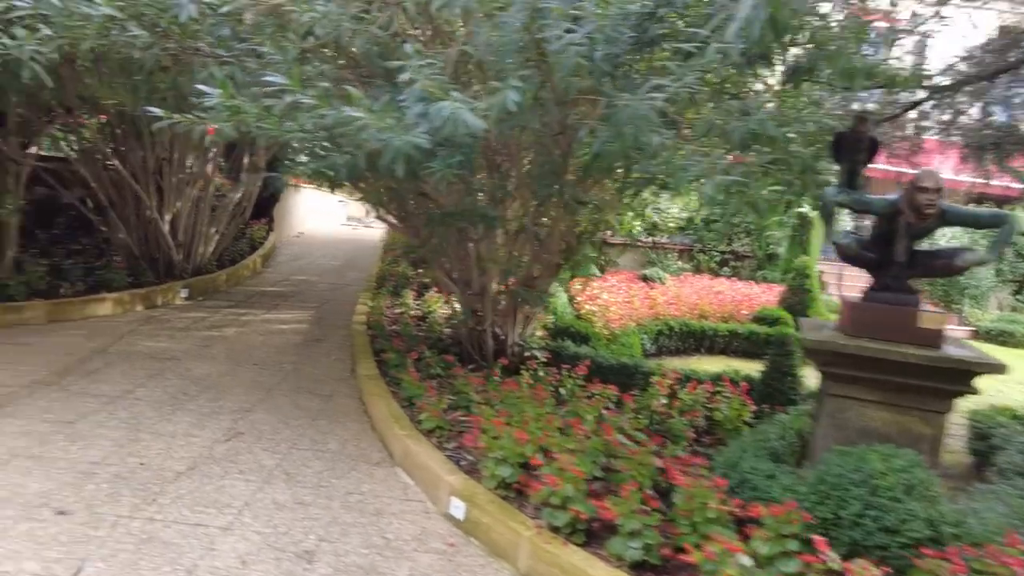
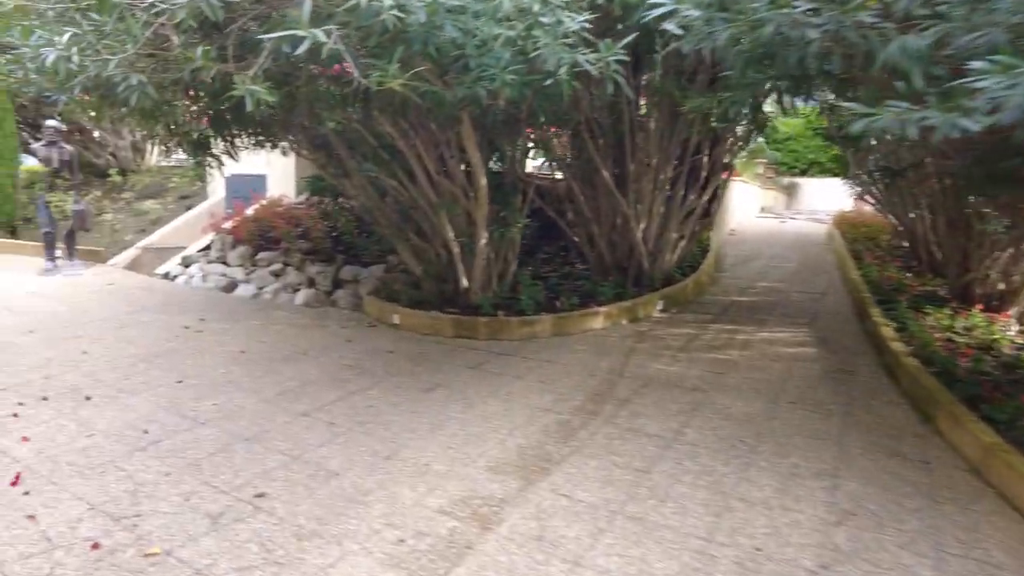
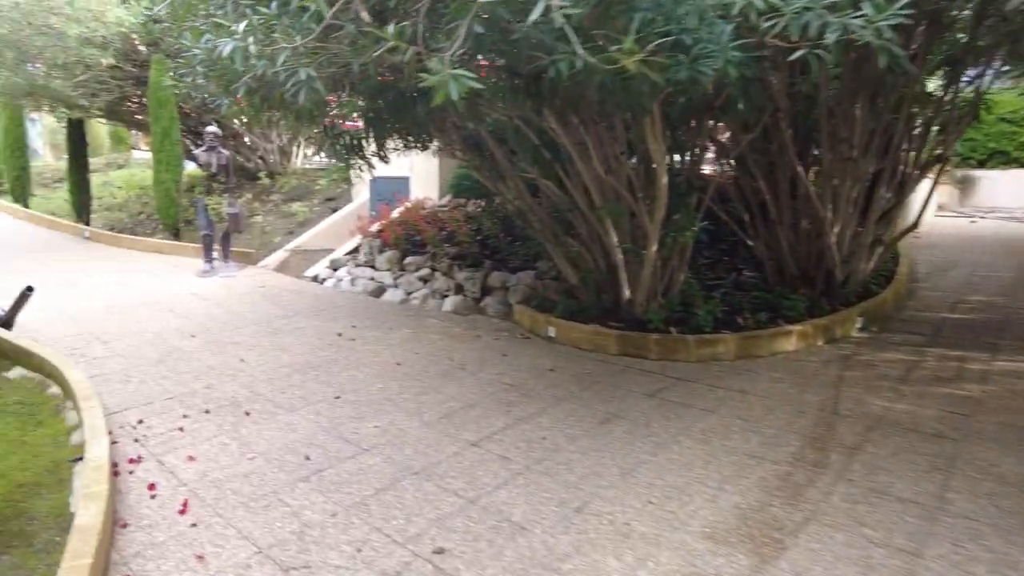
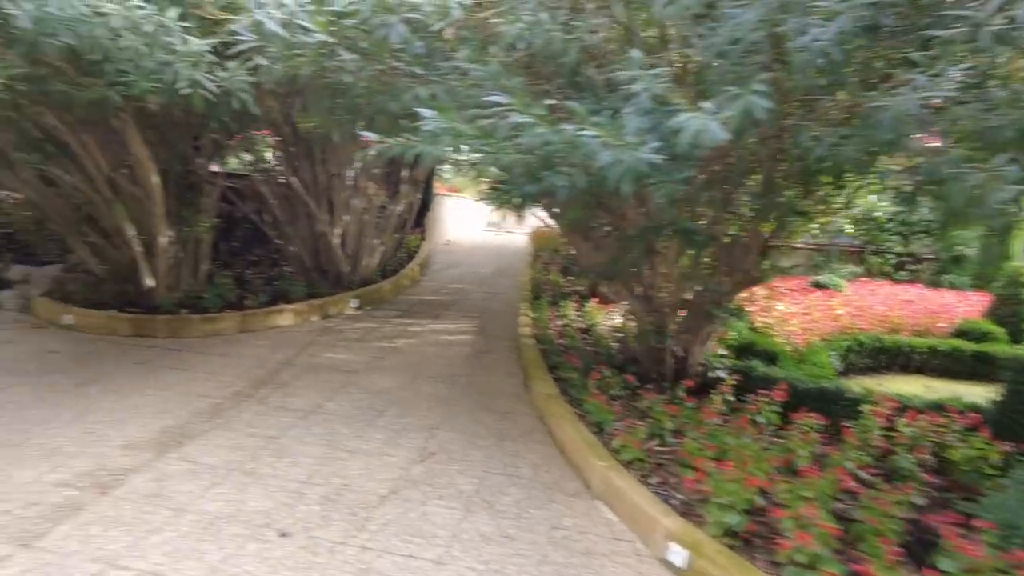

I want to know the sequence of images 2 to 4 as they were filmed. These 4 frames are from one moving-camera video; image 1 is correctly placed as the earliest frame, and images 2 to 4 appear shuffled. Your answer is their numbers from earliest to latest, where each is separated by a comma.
4, 2, 3
